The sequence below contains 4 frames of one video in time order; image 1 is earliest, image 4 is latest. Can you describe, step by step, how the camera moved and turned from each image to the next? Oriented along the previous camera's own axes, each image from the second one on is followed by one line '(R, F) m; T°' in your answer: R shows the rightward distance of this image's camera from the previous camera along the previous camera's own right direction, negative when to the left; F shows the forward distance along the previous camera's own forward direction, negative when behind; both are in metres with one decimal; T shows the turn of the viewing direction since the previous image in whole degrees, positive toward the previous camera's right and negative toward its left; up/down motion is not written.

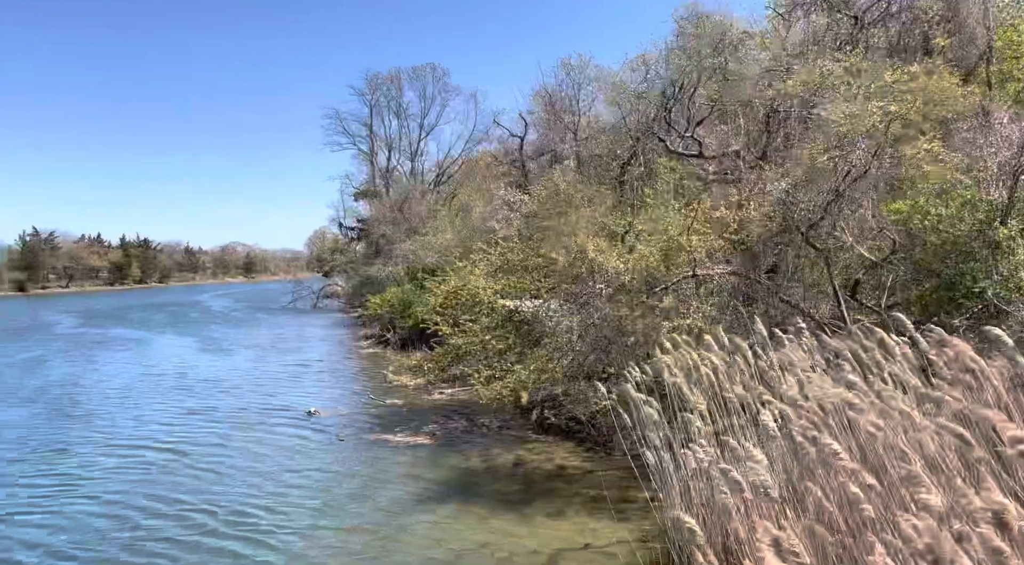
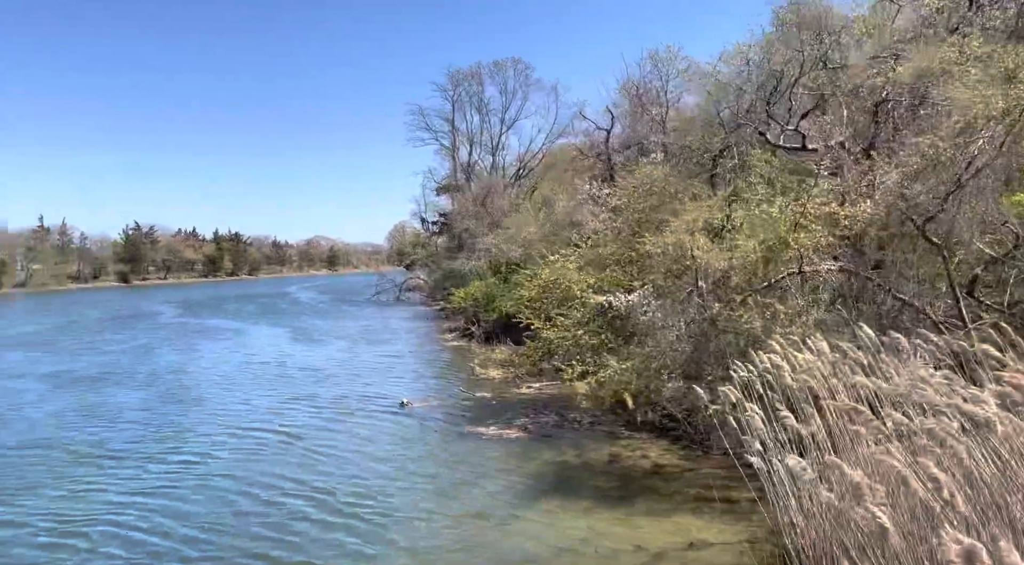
(-0.4, 0.0) m; -6°
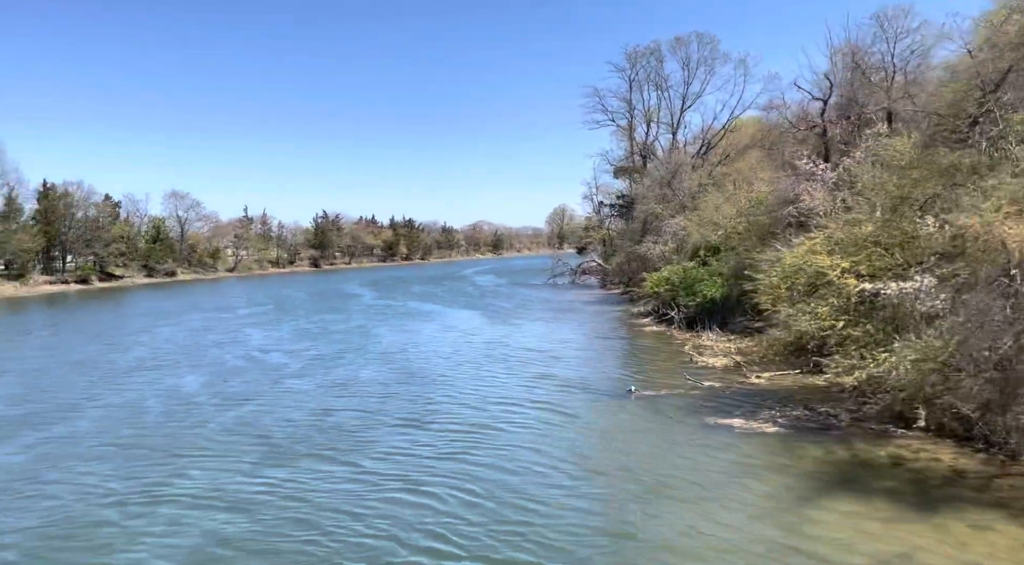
(-1.8, +0.2) m; -12°
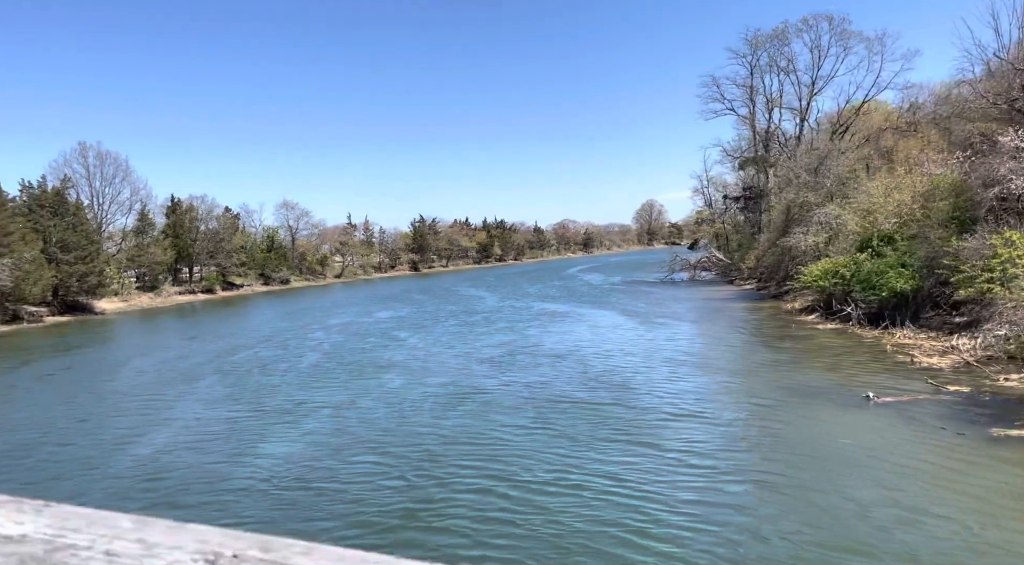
(-3.2, +0.9) m; -5°
